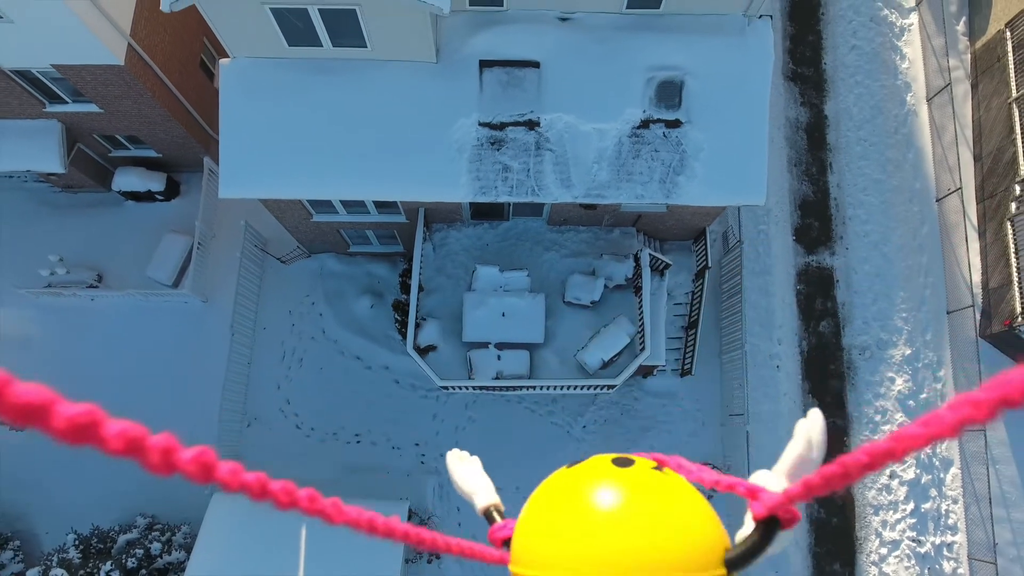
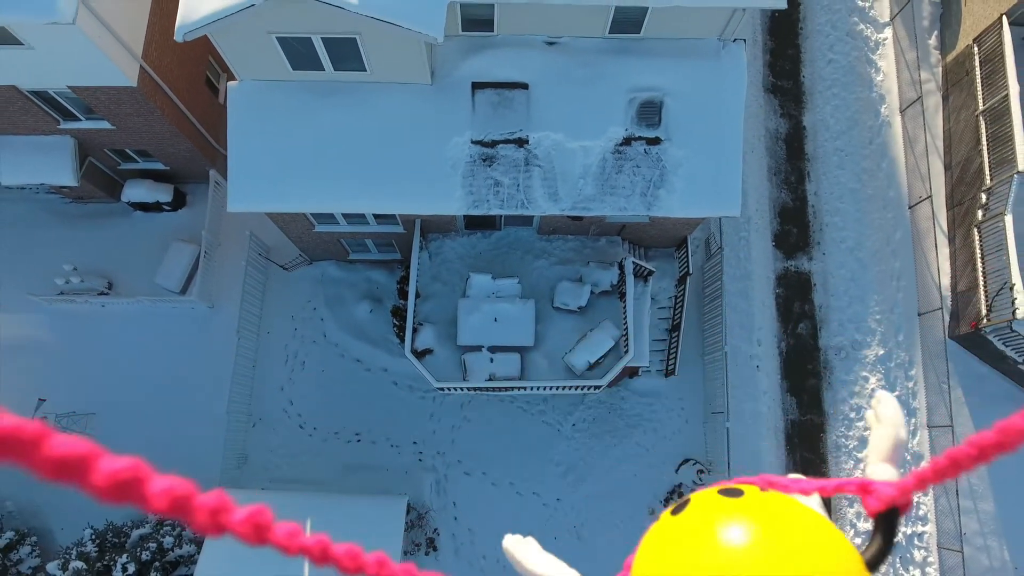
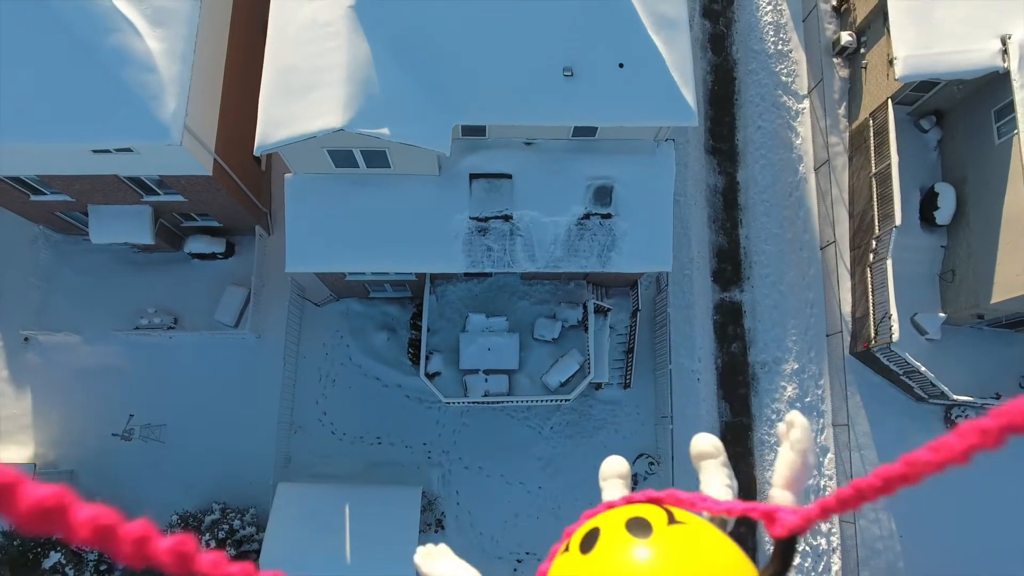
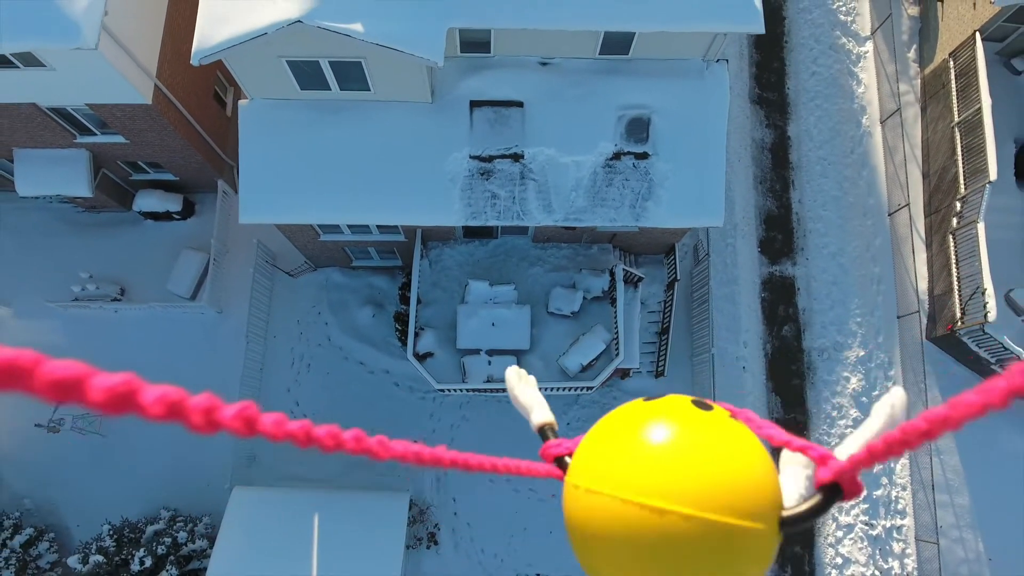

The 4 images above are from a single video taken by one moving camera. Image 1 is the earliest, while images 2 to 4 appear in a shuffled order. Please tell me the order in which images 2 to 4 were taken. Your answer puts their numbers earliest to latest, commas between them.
2, 4, 3
